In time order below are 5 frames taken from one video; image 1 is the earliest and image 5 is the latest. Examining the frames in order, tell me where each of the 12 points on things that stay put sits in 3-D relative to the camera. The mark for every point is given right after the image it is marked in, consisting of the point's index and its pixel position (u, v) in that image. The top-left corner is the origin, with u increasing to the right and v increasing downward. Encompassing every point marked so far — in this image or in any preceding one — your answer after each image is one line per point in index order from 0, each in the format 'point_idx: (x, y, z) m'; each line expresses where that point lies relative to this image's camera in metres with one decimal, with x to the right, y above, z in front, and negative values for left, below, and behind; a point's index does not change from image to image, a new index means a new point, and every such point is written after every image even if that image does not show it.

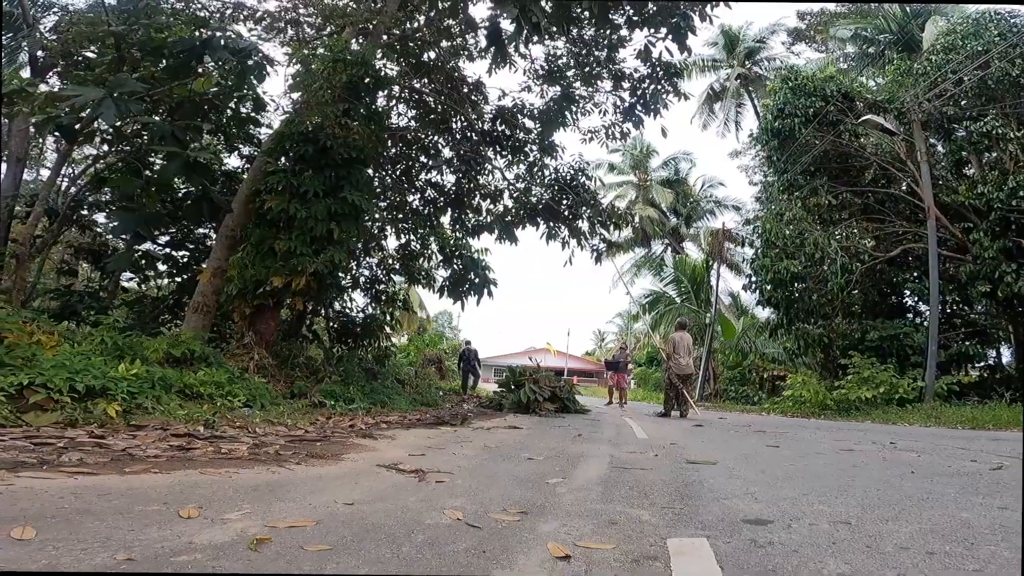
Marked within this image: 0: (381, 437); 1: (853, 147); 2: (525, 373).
0: (-0.8, -1.0, +4.6) m
1: (+5.5, +2.3, +10.4) m
2: (+0.2, -1.3, +9.6) m
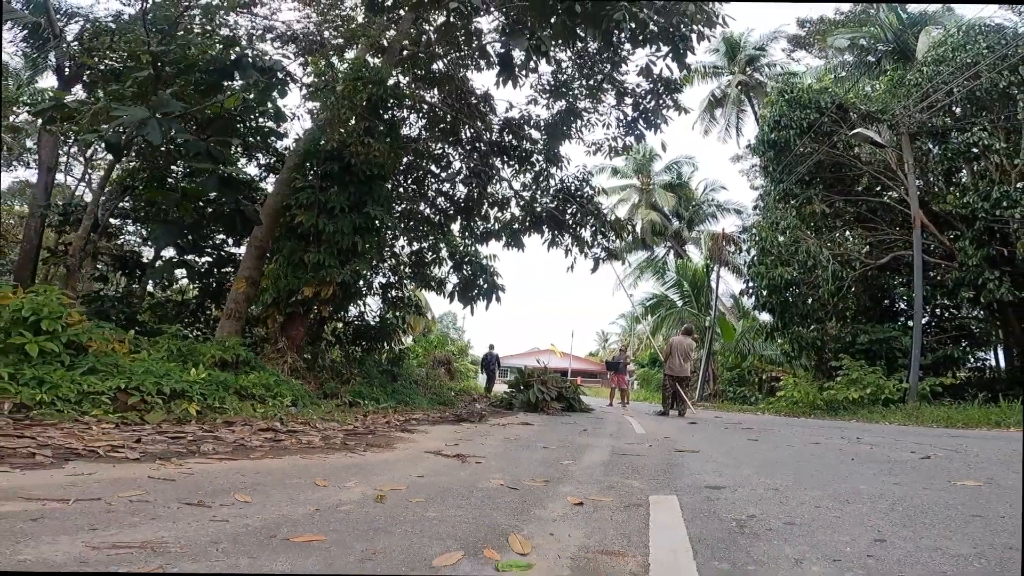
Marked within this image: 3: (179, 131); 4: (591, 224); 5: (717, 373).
0: (-0.7, -1.1, +5.1) m
1: (+5.6, +2.2, +10.9) m
2: (+0.3, -1.4, +10.2) m
3: (-3.9, +1.9, +7.6) m
4: (+1.4, +1.1, +11.0) m
5: (+5.9, -2.5, +18.8) m
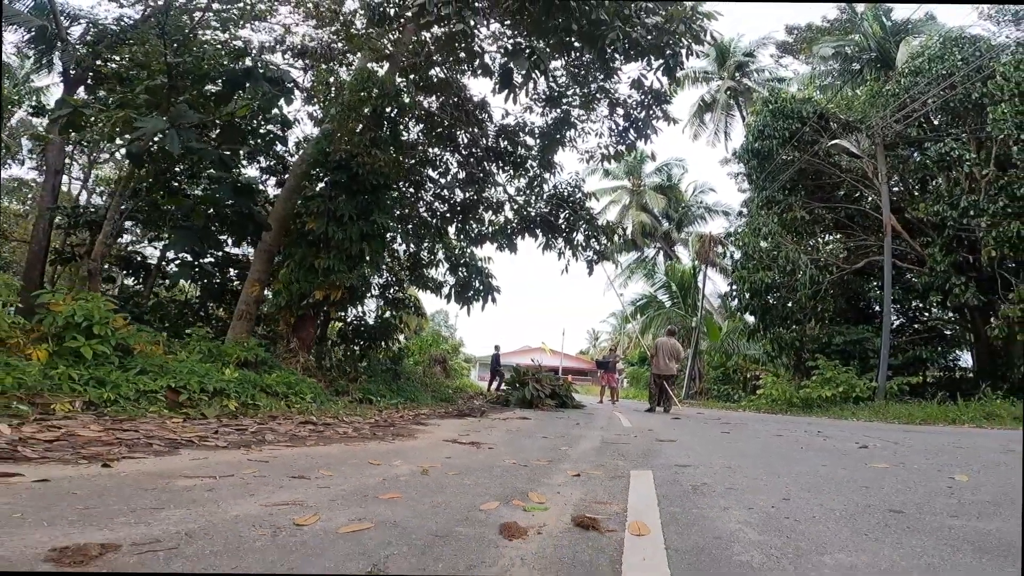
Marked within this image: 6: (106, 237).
0: (-0.8, -1.2, +5.6) m
1: (+5.6, +2.2, +11.4) m
2: (+0.2, -1.4, +10.6) m
3: (-4.0, +1.8, +8.0) m
4: (+1.3, +1.1, +11.5) m
5: (+5.7, -2.5, +19.4) m
6: (-6.3, +0.8, +10.2) m
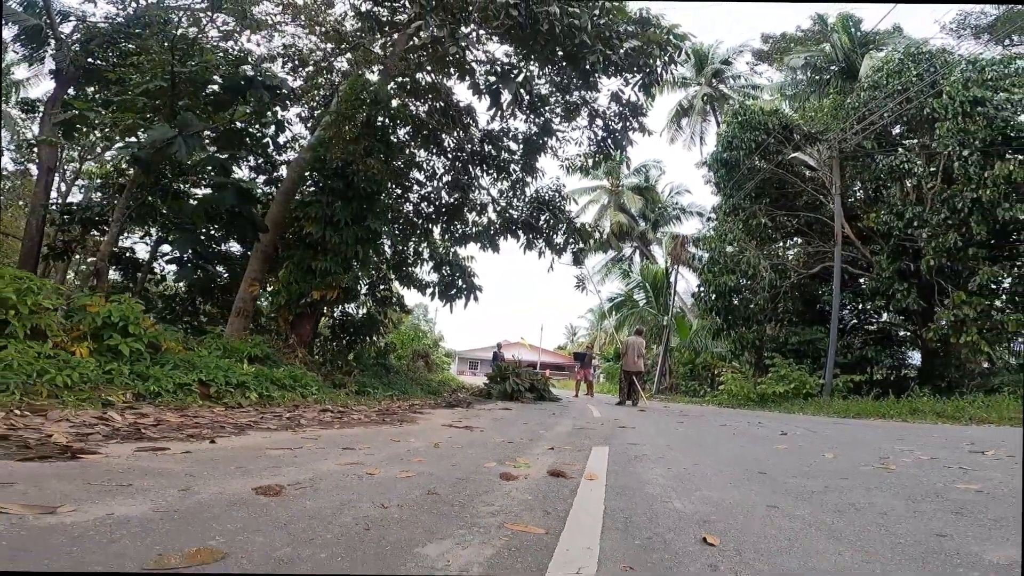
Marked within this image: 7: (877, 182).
0: (-0.9, -1.2, +6.2) m
1: (+5.2, +2.1, +12.2) m
2: (-0.1, -1.4, +11.3) m
3: (-4.2, +1.9, +8.5) m
4: (+0.9, +1.1, +12.1) m
5: (+5.0, -2.5, +20.2) m
6: (-6.6, +0.9, +10.6) m
7: (+6.4, +1.9, +11.2) m
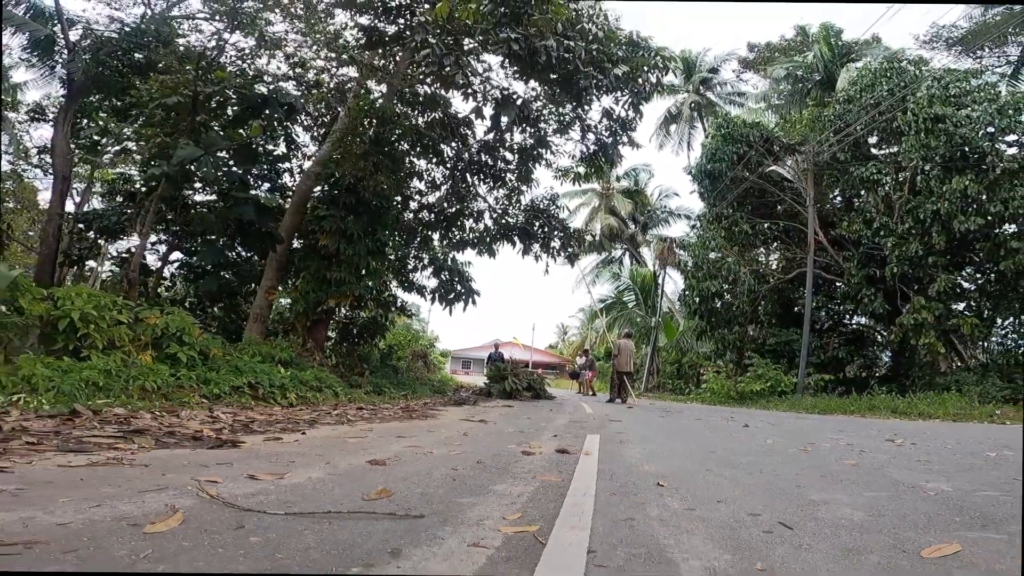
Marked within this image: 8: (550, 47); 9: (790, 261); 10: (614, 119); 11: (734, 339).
0: (-0.9, -1.3, +6.9) m
1: (+5.2, +2.0, +13.0) m
2: (-0.2, -1.5, +12.0) m
3: (-4.2, +1.7, +9.2) m
4: (+0.9, +1.0, +12.9) m
5: (+4.9, -2.5, +21.0) m
6: (-6.7, +0.7, +11.2) m
7: (+6.3, +1.8, +12.0) m
8: (+0.5, +3.2, +8.6) m
9: (+6.1, +0.6, +14.2) m
10: (+1.8, +3.0, +11.8) m
11: (+5.0, -1.1, +14.5) m
